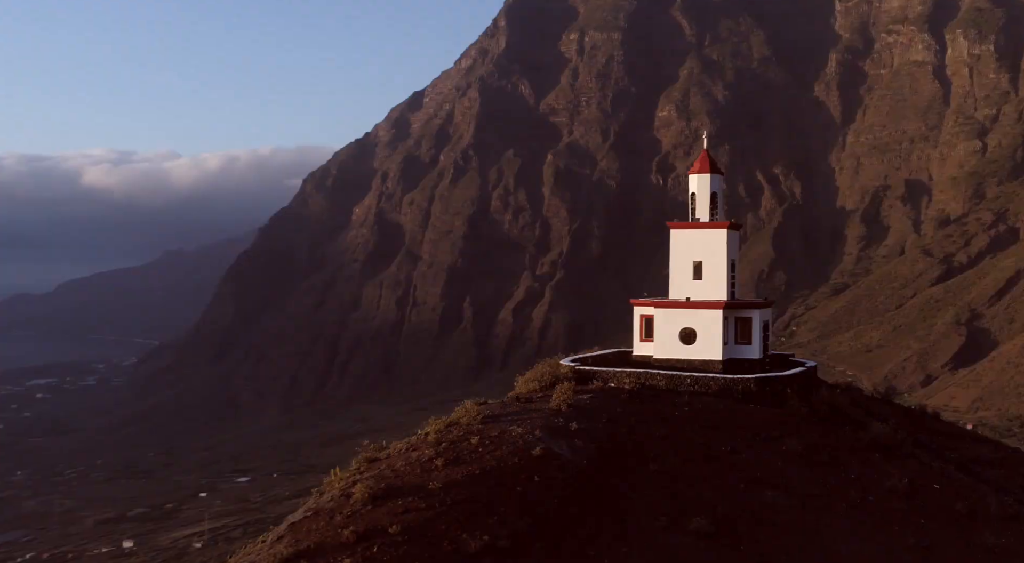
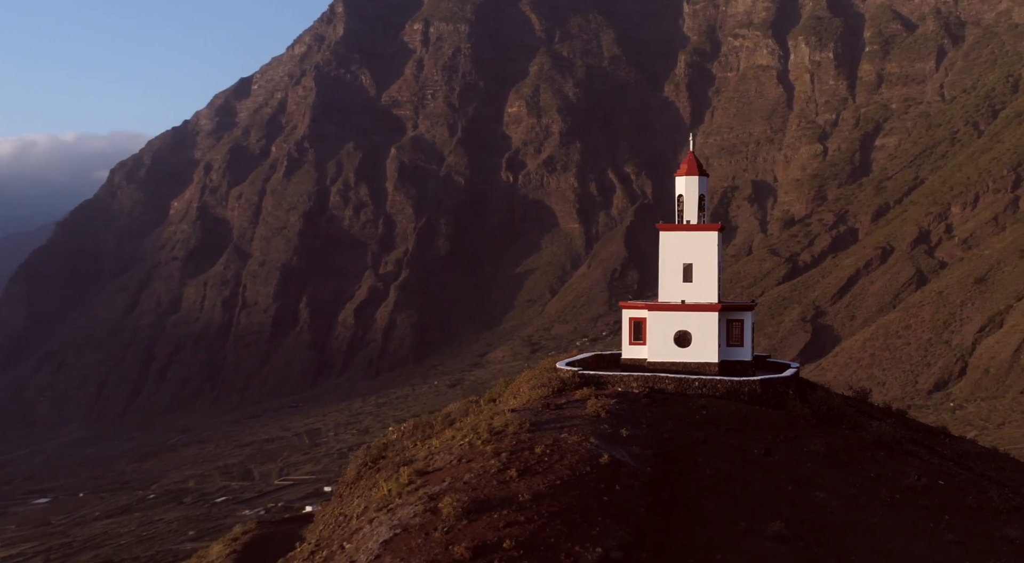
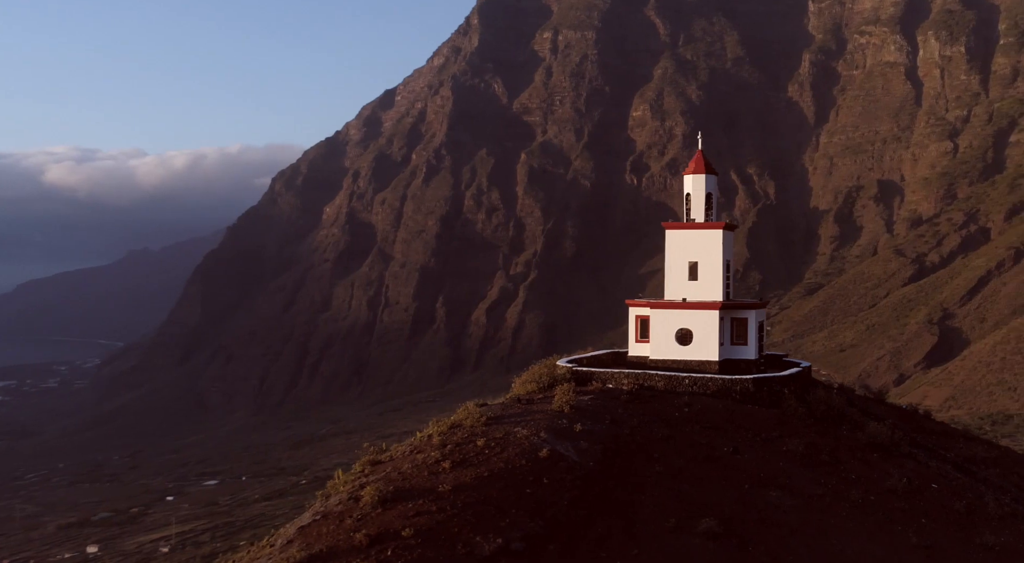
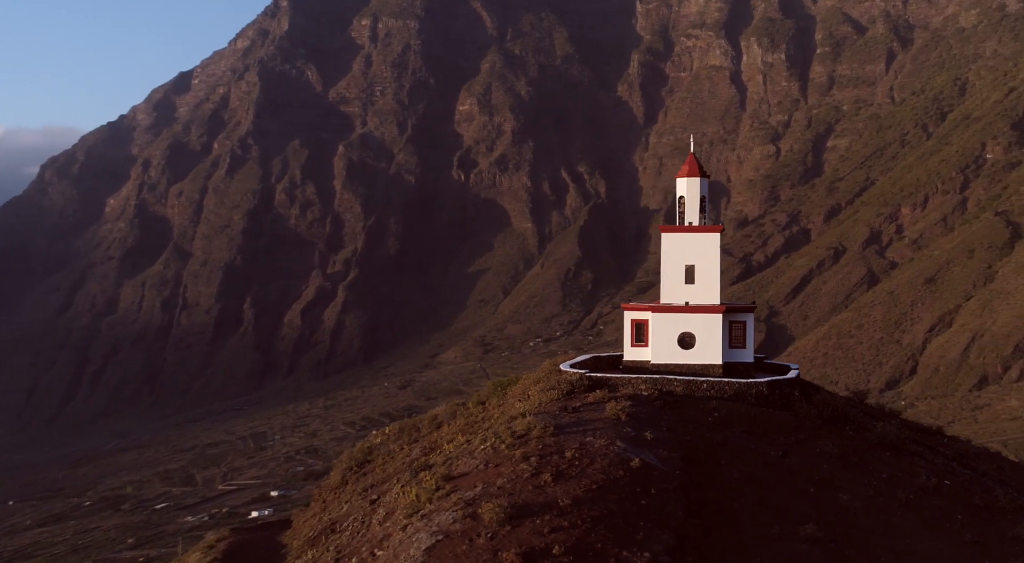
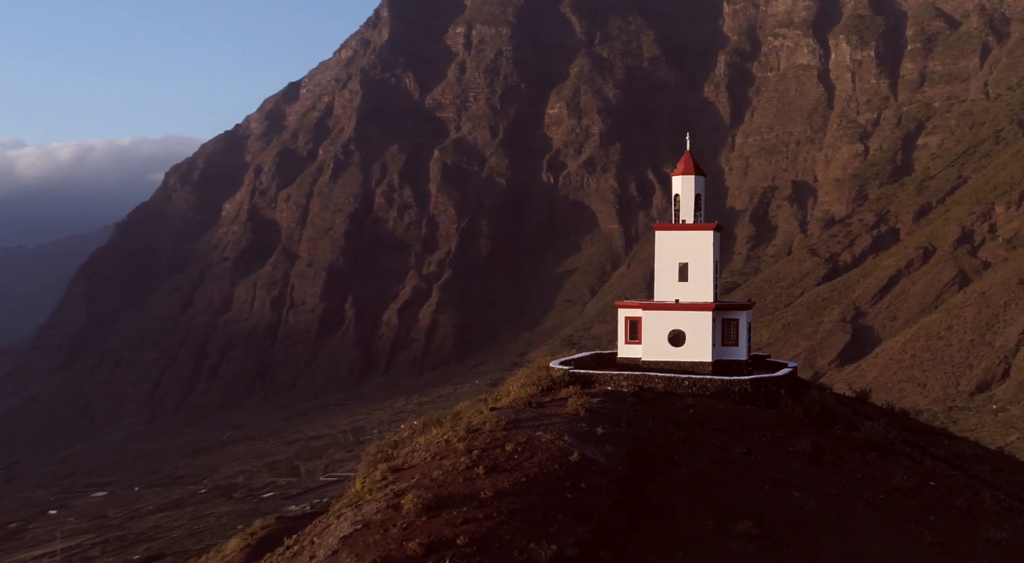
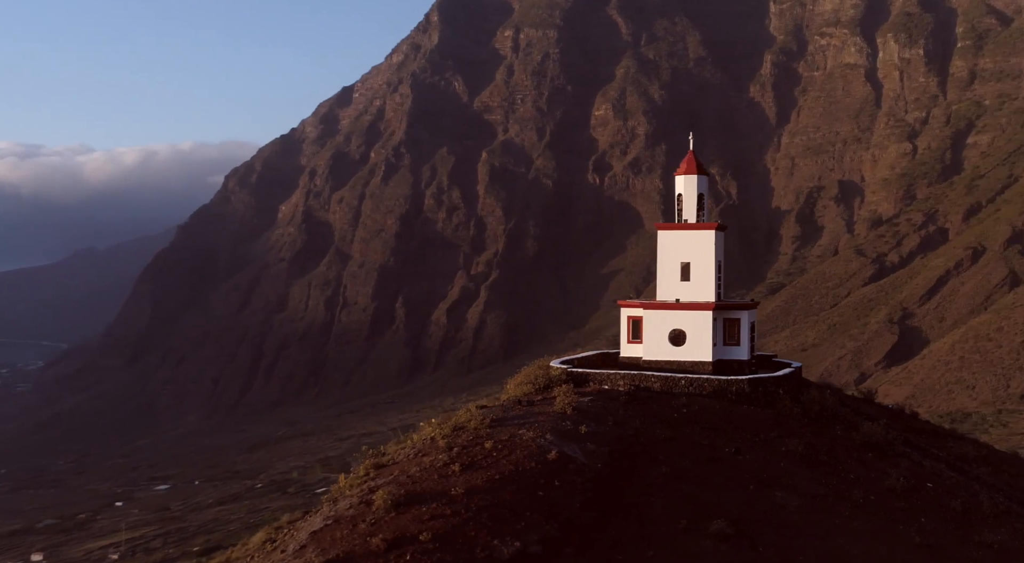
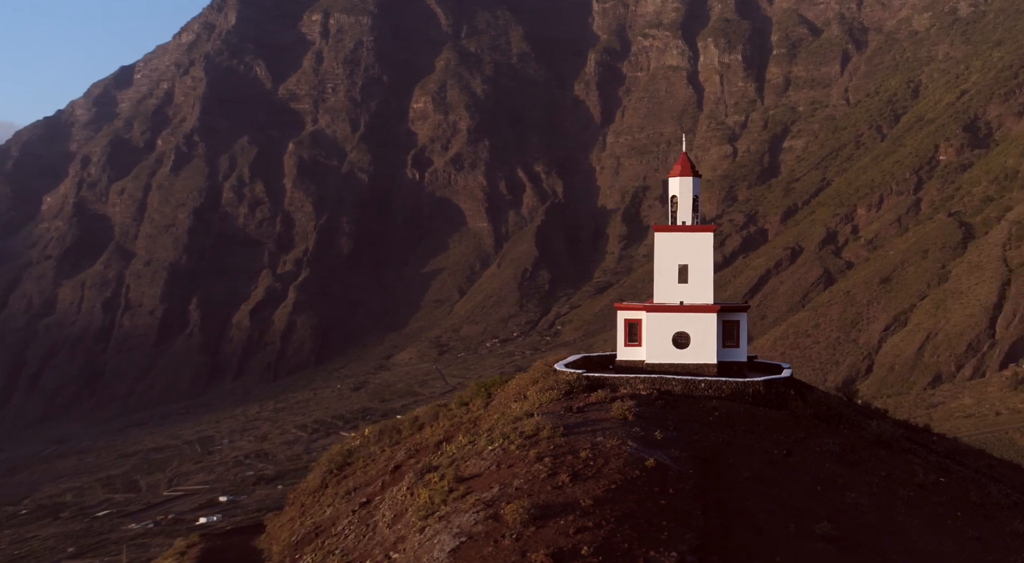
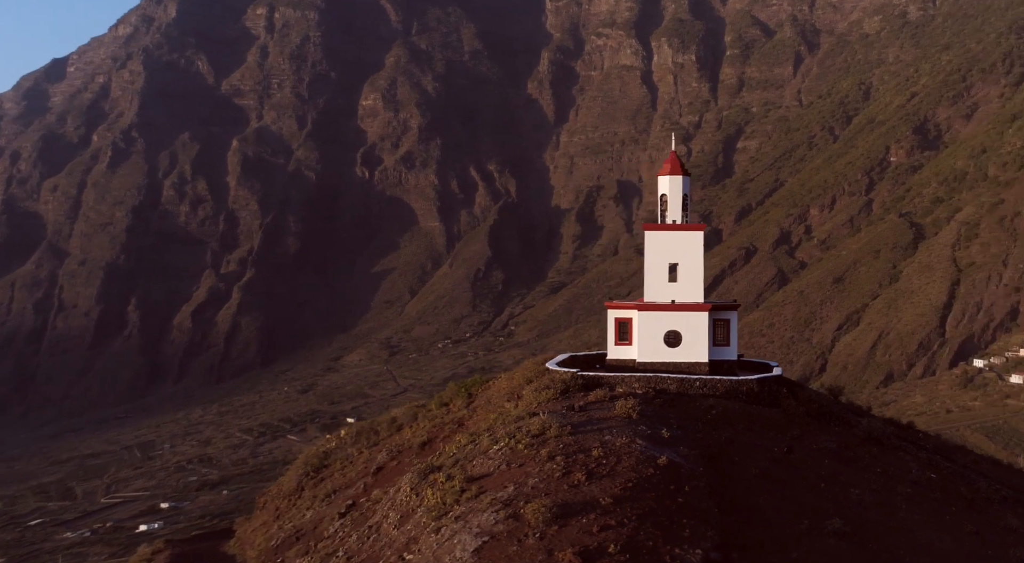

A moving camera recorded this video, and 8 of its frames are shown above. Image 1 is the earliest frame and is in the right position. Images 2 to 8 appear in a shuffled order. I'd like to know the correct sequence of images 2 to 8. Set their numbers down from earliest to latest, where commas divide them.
3, 6, 5, 2, 4, 7, 8
